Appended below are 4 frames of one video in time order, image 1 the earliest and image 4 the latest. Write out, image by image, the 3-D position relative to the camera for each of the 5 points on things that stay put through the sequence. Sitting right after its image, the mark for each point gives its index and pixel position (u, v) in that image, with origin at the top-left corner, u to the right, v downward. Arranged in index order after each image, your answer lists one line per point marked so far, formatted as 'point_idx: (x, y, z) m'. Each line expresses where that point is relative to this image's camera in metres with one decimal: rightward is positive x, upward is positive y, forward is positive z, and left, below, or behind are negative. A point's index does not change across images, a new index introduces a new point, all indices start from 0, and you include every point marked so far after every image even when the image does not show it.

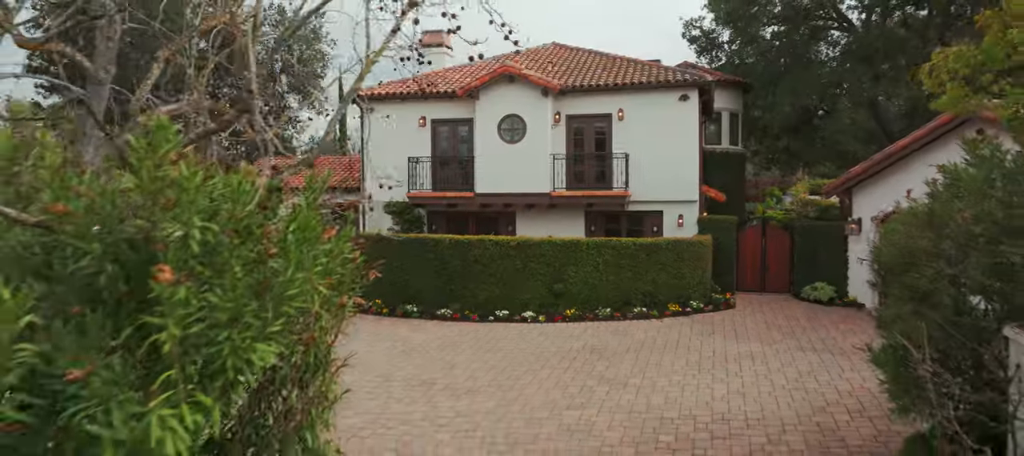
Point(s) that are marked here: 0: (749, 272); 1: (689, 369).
0: (+4.9, -0.9, +15.5) m
1: (+2.1, -1.7, +8.9) m
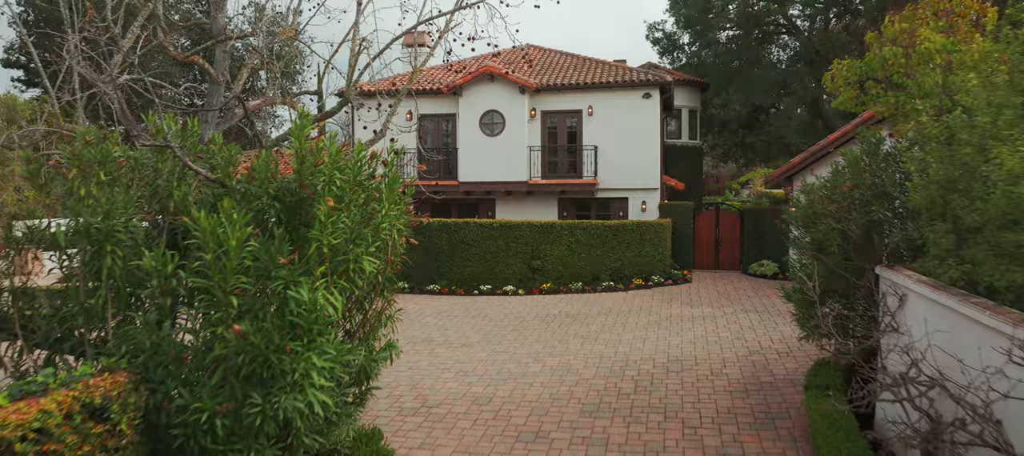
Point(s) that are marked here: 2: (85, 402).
0: (+4.4, -0.5, +17.2) m
1: (+1.9, -1.4, +10.5) m
2: (-1.8, -0.7, +3.1) m
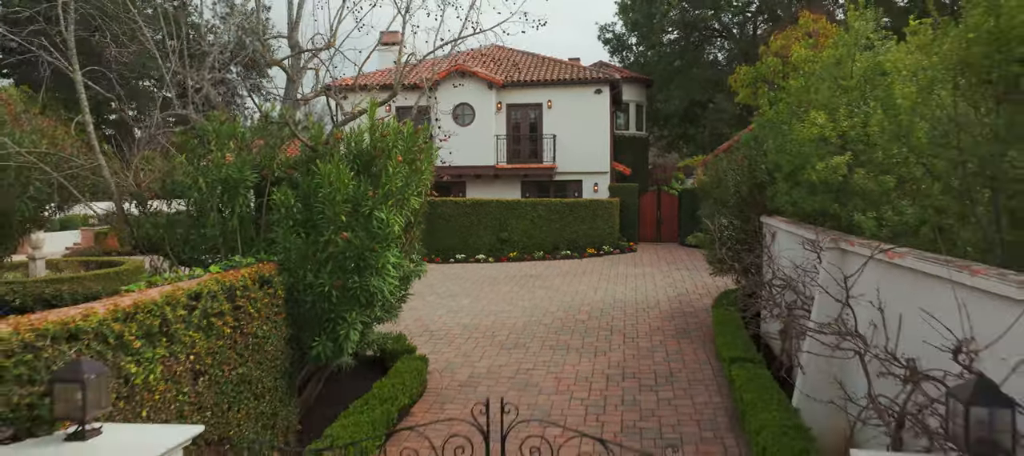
0: (+3.6, 0.0, +19.7) m
1: (+1.5, -0.9, +12.8) m
2: (-1.7, -0.3, +5.2) m
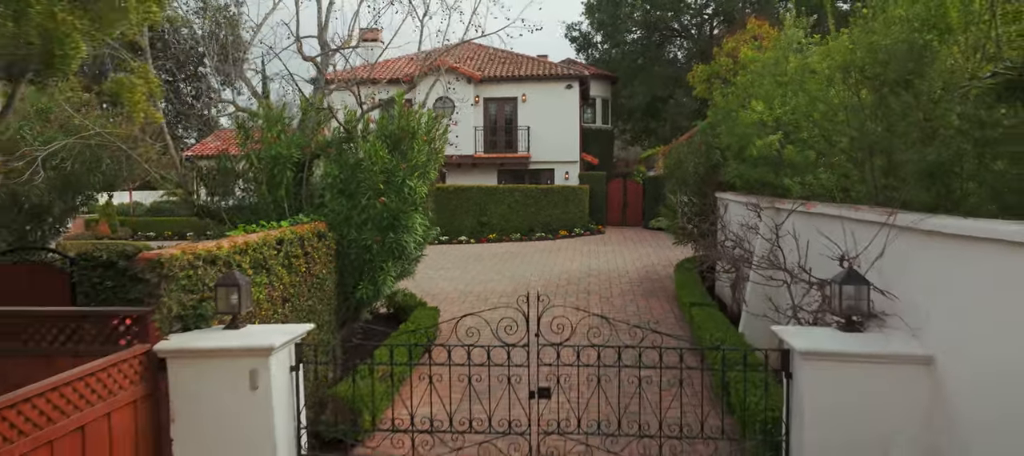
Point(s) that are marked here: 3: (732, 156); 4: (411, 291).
0: (+2.9, +0.4, +21.2) m
1: (+1.2, -0.6, +14.3) m
2: (-1.7, 0.0, +6.5) m
3: (+2.3, +0.8, +8.0) m
4: (-1.2, -0.8, +9.1) m
